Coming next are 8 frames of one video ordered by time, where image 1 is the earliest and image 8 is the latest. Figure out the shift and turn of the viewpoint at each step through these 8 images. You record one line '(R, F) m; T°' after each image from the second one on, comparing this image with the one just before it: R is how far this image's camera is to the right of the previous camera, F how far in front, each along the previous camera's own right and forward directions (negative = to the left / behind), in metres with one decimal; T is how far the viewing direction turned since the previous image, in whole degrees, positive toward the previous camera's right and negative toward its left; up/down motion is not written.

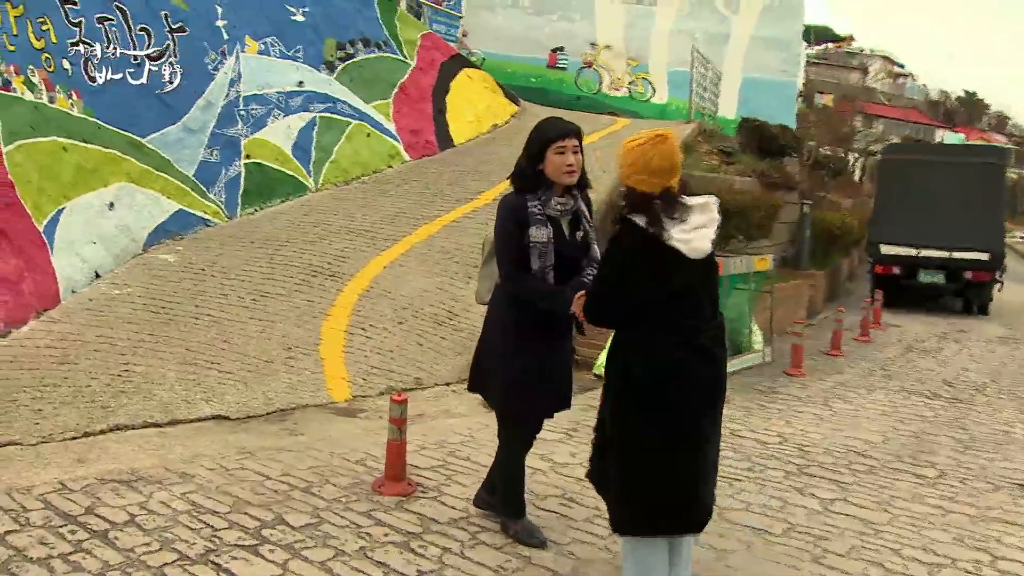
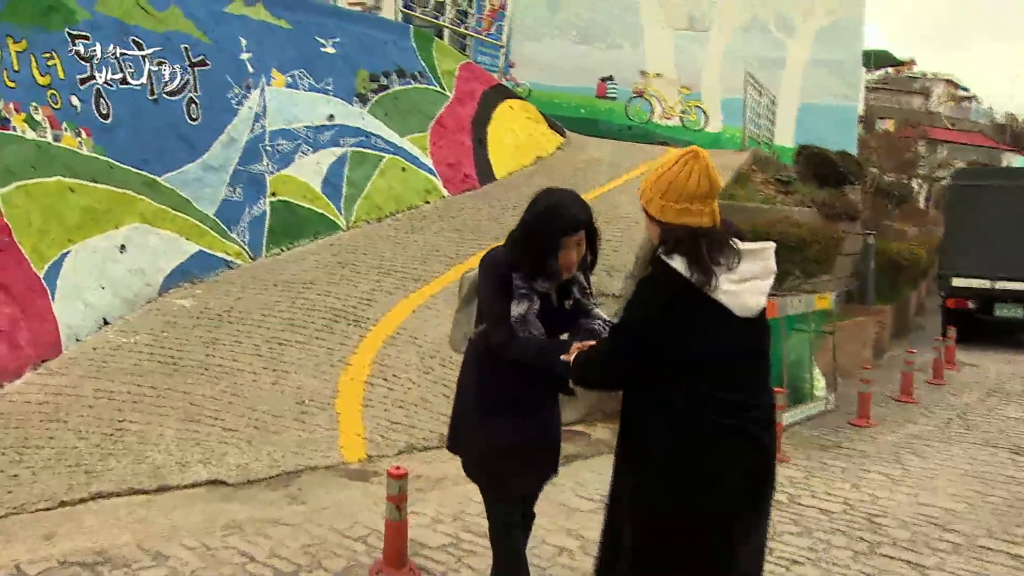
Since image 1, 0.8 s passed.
(+0.2, +0.6) m; -3°
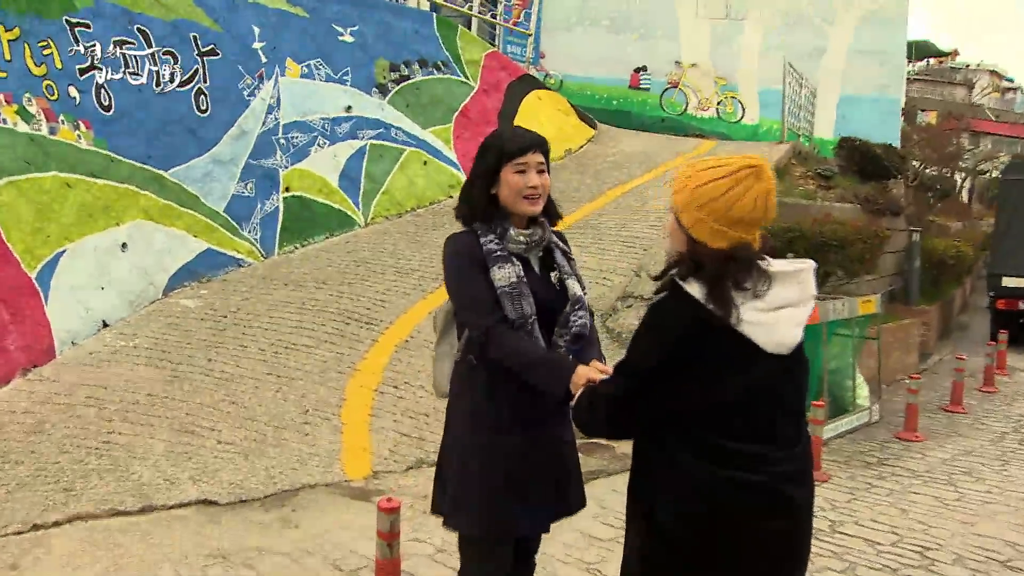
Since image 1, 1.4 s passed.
(+0.1, +0.5) m; -2°
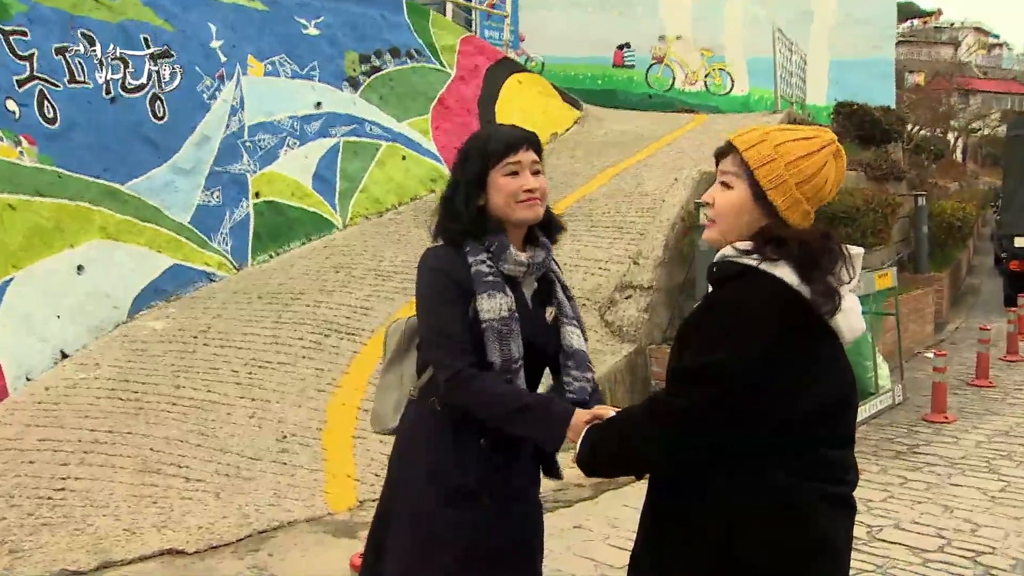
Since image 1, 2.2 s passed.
(+0.1, +0.5) m; 0°
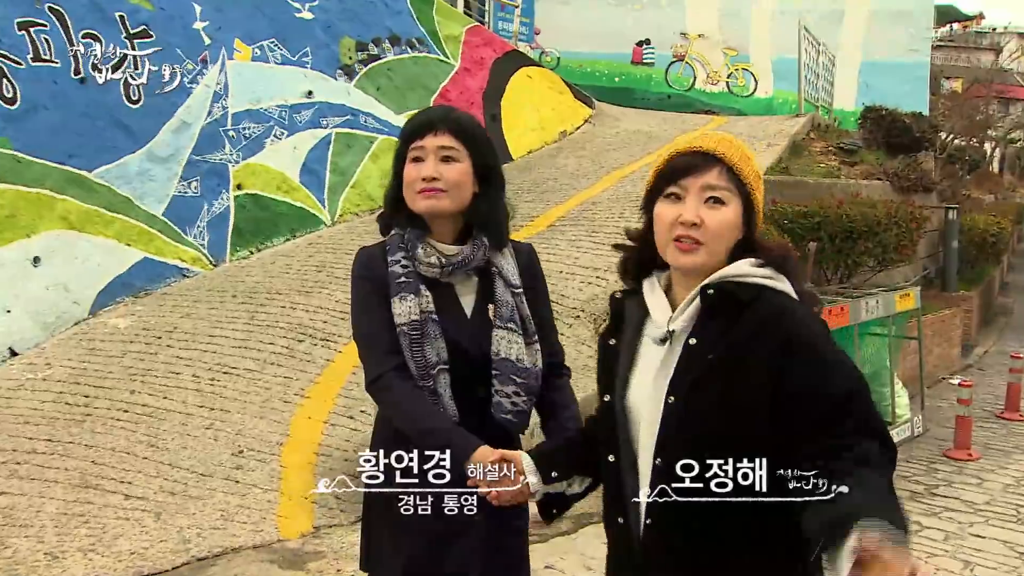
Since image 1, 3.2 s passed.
(+0.2, +0.5) m; -1°
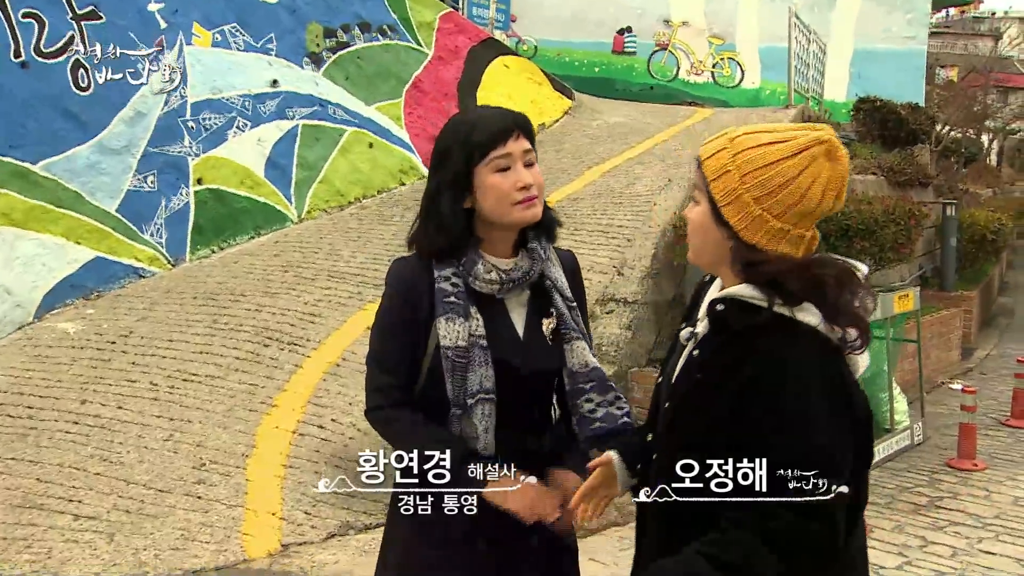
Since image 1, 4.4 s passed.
(0.0, +0.4) m; +1°
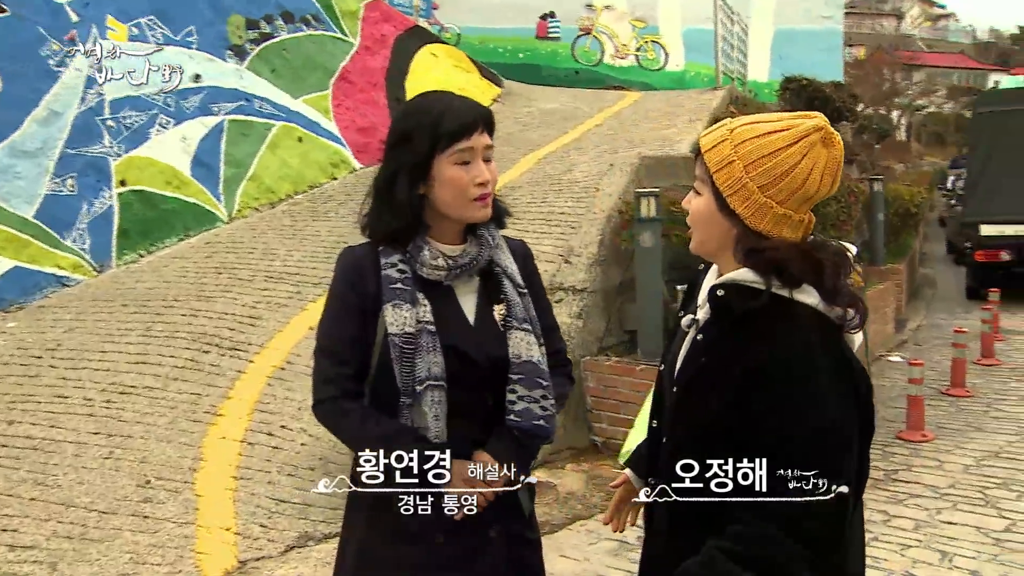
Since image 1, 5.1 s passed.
(-0.2, +0.1) m; +5°
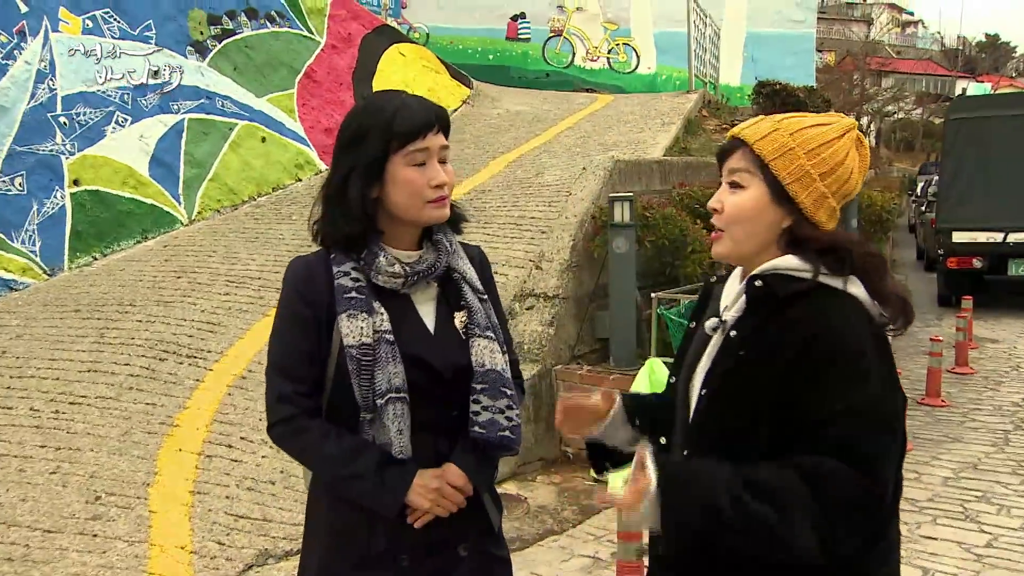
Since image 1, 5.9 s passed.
(0.0, +0.2) m; +2°
